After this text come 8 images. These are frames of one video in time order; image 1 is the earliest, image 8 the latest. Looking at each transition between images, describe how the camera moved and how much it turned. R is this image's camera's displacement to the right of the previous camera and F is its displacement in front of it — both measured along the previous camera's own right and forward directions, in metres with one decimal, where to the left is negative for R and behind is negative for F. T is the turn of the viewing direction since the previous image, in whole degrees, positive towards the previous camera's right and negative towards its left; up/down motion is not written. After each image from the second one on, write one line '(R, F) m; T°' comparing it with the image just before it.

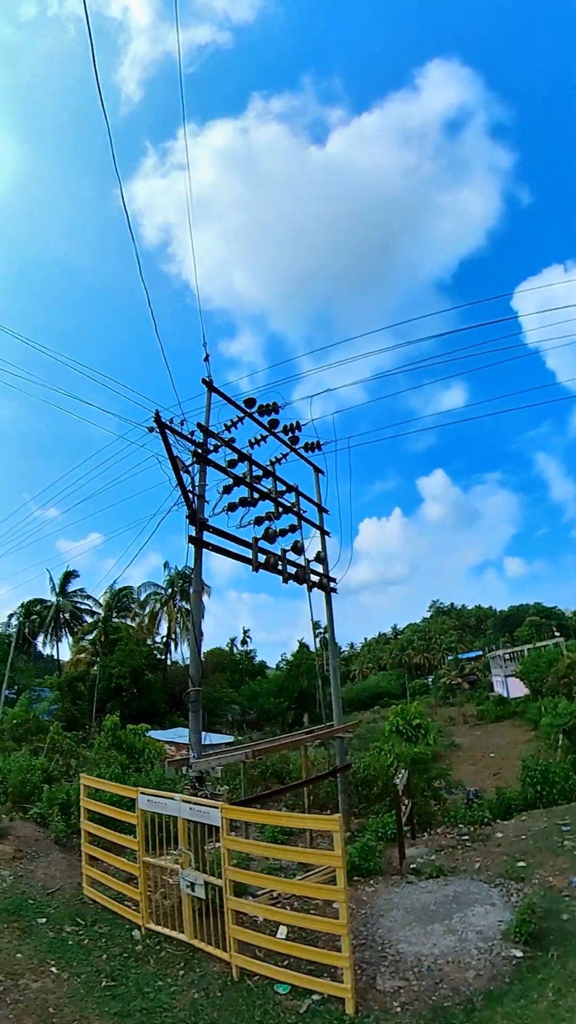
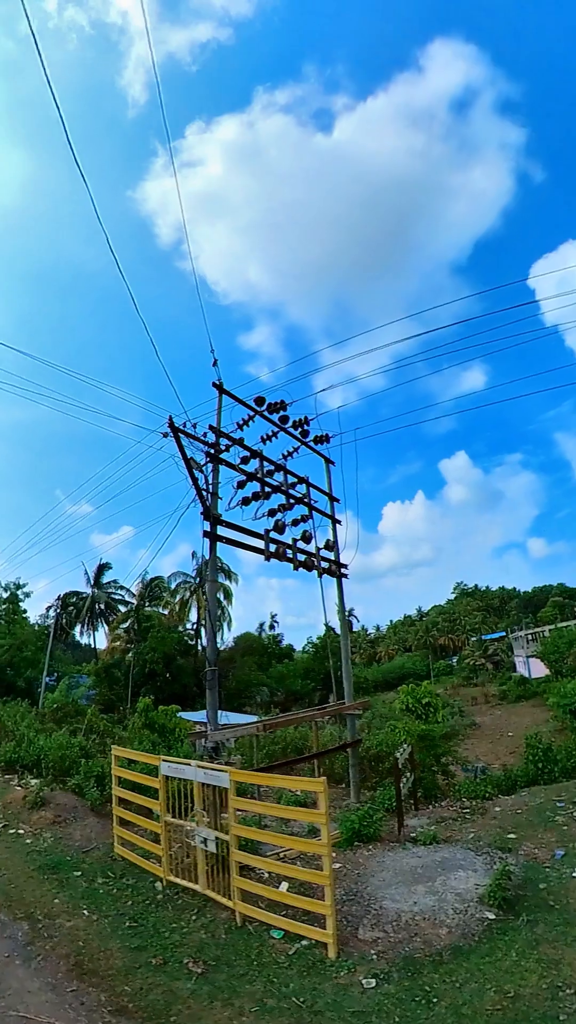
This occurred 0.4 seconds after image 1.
(+0.9, -0.4) m; -6°
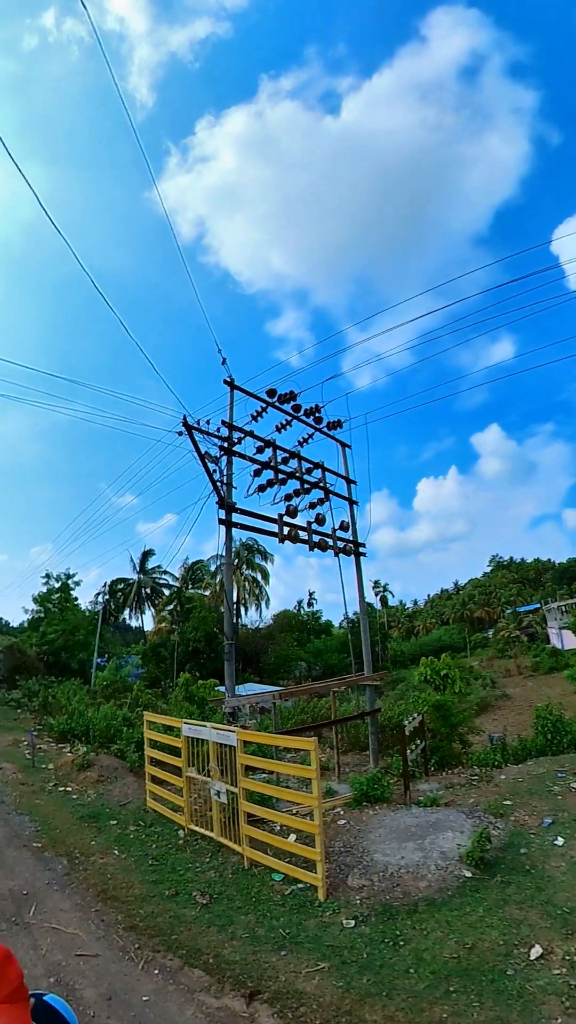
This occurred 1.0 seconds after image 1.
(+1.4, -0.3) m; -9°
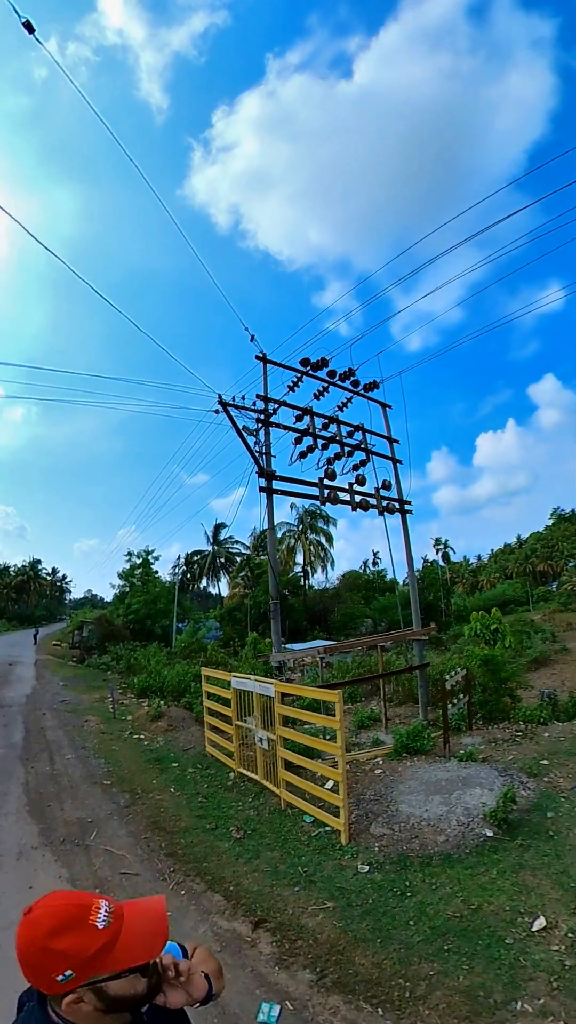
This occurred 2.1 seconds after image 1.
(+2.1, +0.5) m; -17°
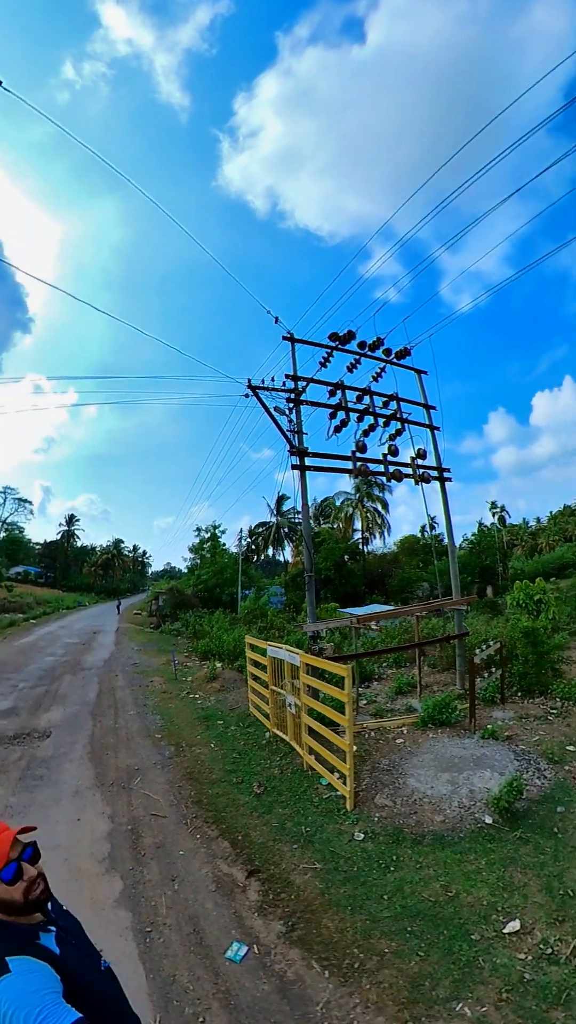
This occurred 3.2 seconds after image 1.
(+2.1, +0.5) m; -17°
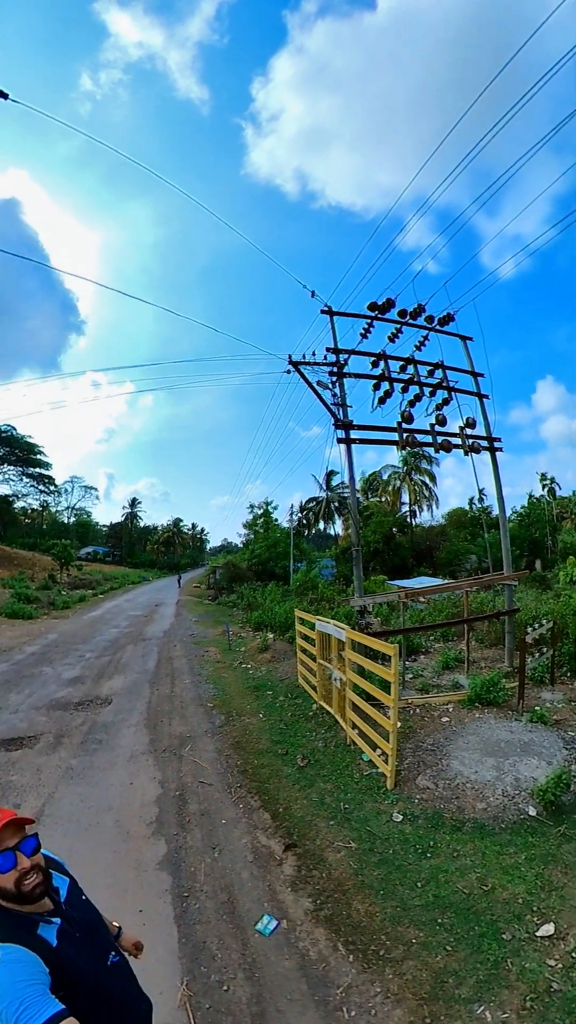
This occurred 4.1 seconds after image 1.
(+0.7, +0.3) m; -10°
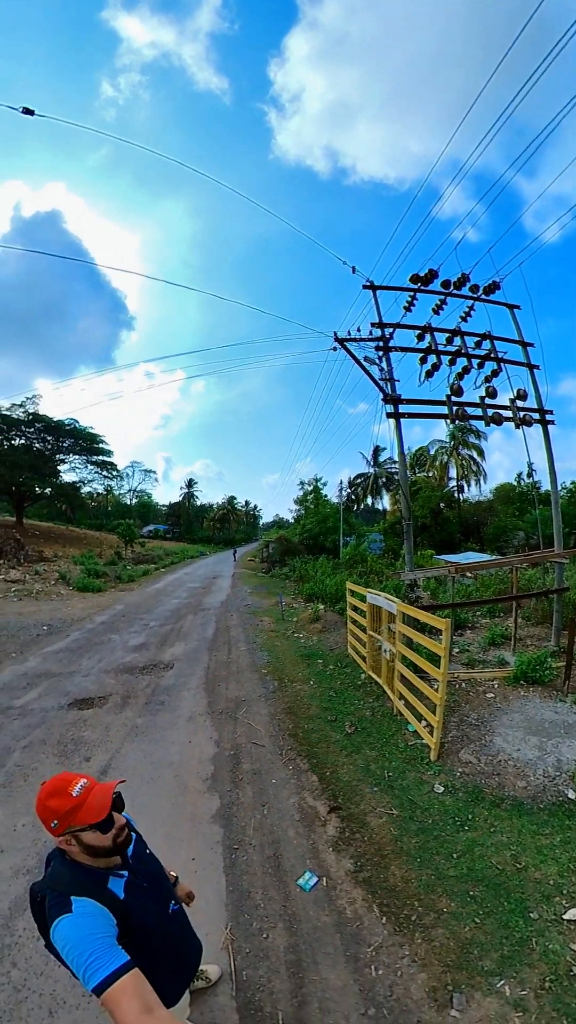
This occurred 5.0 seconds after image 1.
(+0.4, 0.0) m; -8°
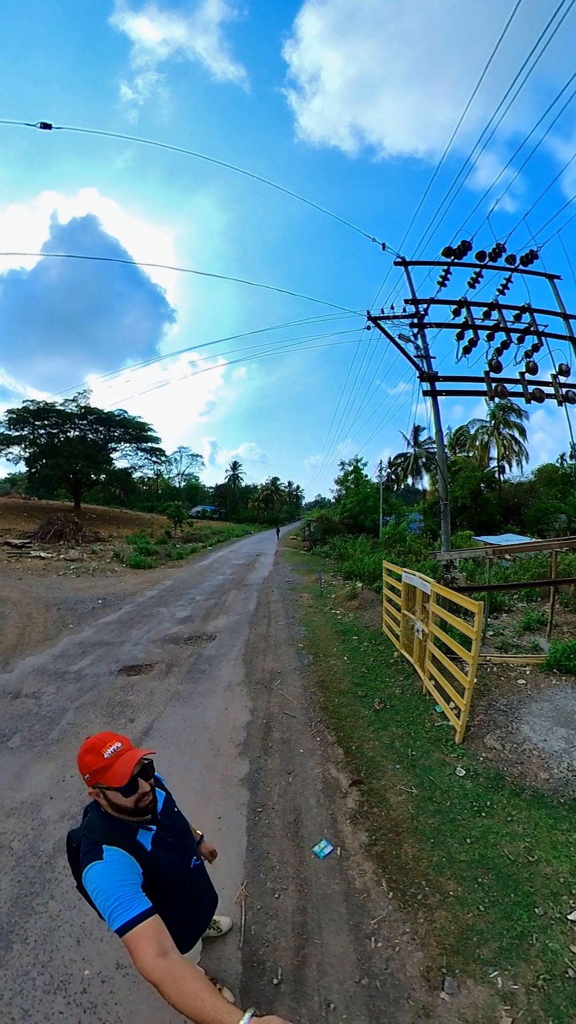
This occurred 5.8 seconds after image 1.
(+0.5, 0.0) m; -8°
